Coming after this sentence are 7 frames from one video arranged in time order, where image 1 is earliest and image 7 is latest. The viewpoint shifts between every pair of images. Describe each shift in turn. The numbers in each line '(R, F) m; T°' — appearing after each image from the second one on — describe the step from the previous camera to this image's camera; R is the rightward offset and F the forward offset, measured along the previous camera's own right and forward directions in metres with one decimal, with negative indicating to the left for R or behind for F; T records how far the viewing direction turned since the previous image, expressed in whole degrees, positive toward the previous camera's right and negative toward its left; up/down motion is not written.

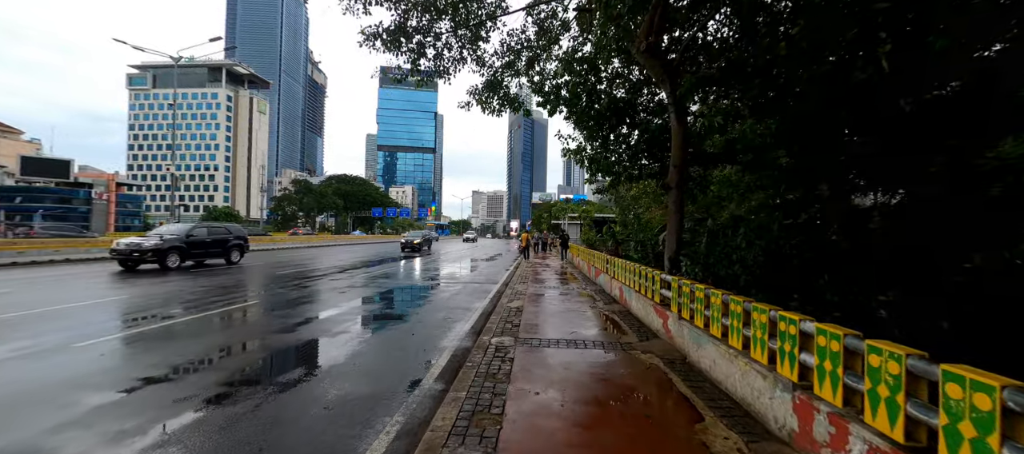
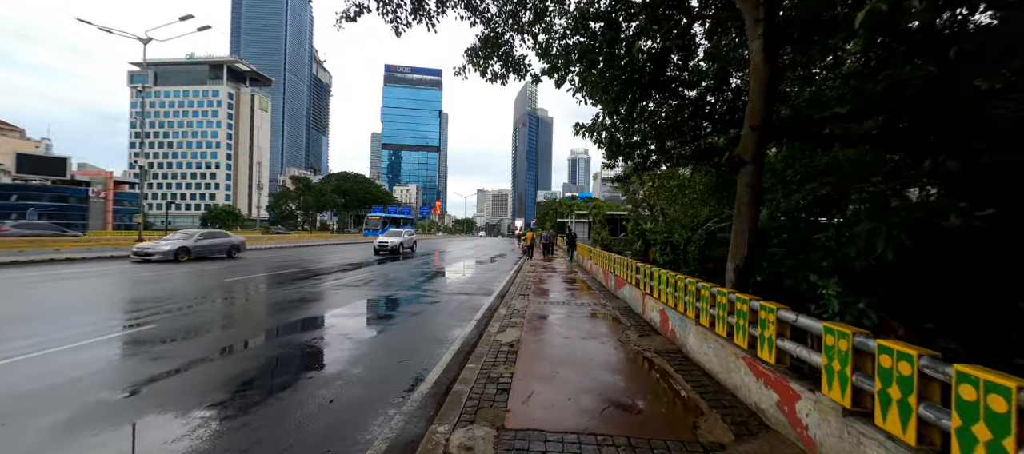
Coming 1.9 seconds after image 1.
(+0.1, +1.4) m; -1°
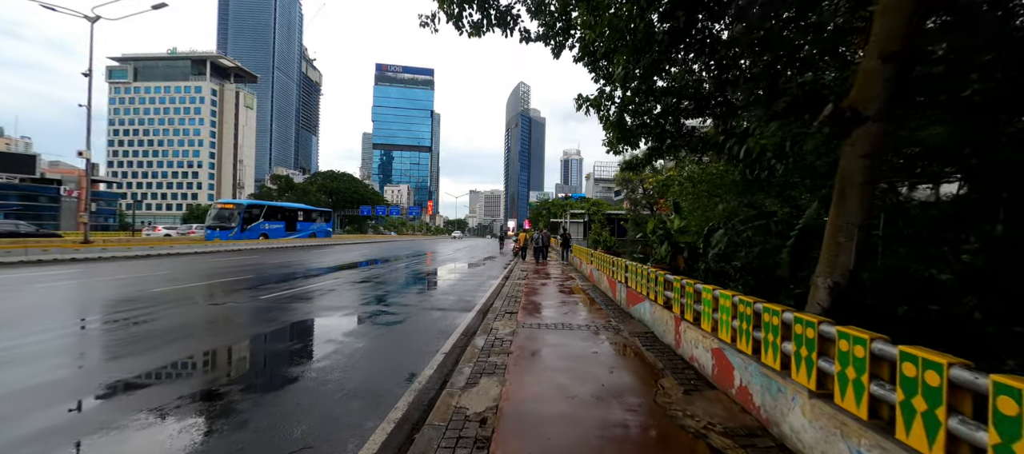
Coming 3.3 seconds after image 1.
(+0.1, +1.1) m; +1°
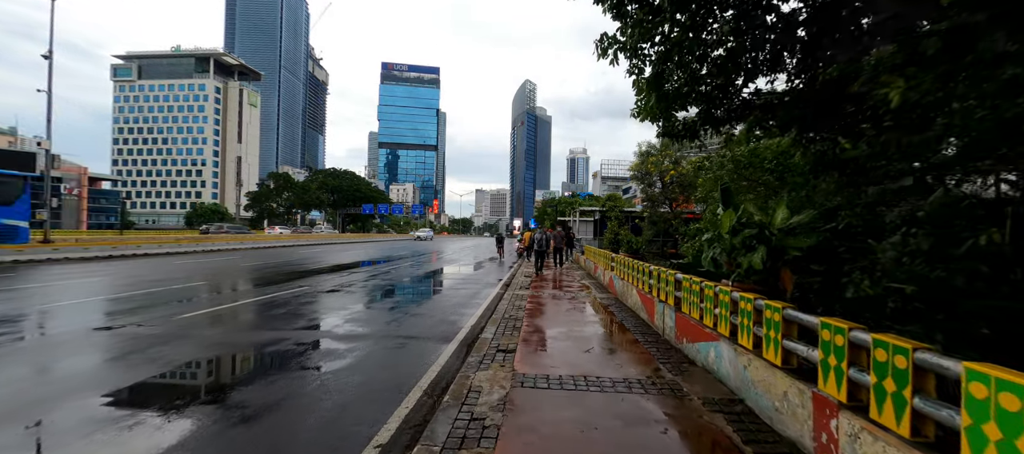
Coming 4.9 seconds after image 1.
(+0.1, +1.3) m; -1°
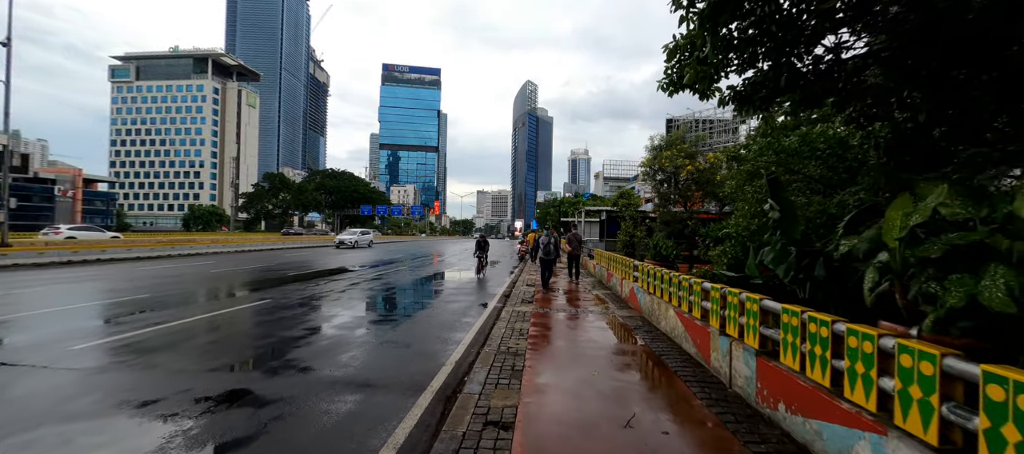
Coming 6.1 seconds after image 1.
(0.0, +0.9) m; 0°
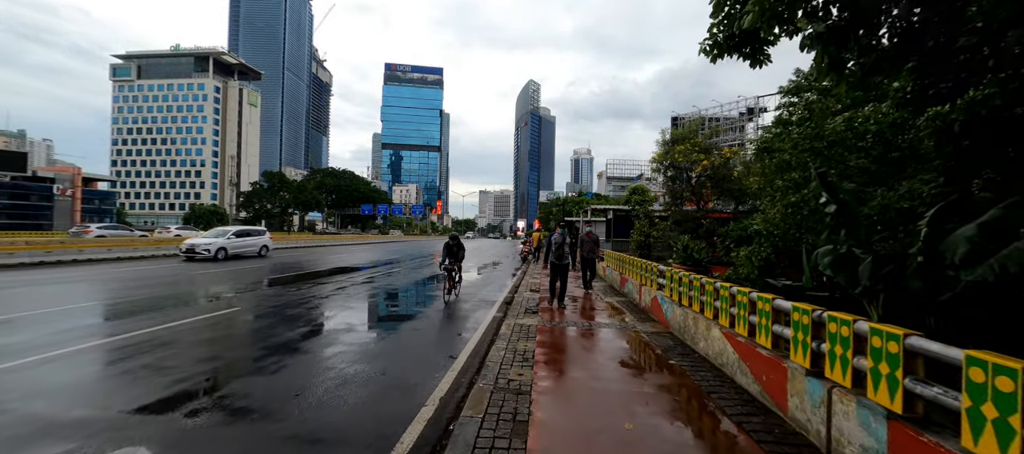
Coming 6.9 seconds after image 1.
(0.0, +0.6) m; 0°
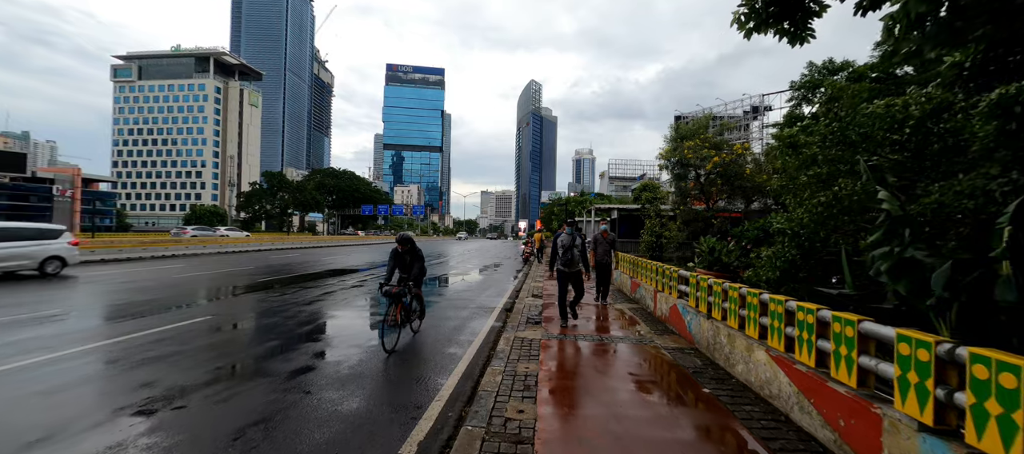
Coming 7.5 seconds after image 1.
(0.0, +0.4) m; 0°
